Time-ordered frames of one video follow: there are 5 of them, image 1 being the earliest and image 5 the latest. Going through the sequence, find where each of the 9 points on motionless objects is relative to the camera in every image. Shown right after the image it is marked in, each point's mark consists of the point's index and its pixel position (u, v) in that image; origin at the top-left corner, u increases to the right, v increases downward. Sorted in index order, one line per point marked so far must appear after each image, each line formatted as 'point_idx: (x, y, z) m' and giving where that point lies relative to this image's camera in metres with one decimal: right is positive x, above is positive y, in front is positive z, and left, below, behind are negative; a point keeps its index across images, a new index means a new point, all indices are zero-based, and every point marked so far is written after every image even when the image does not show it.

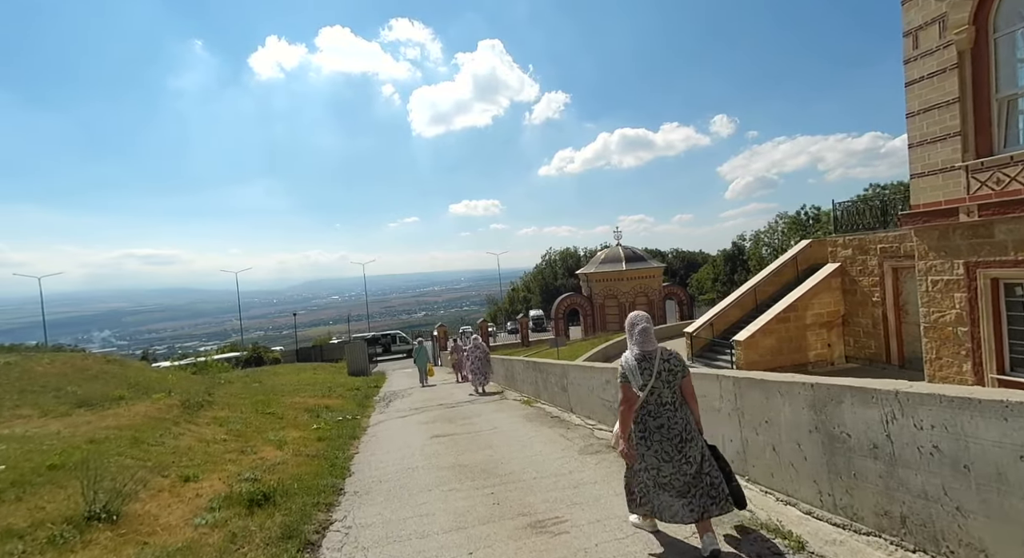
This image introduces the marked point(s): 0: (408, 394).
0: (-3.4, -3.9, +20.0) m
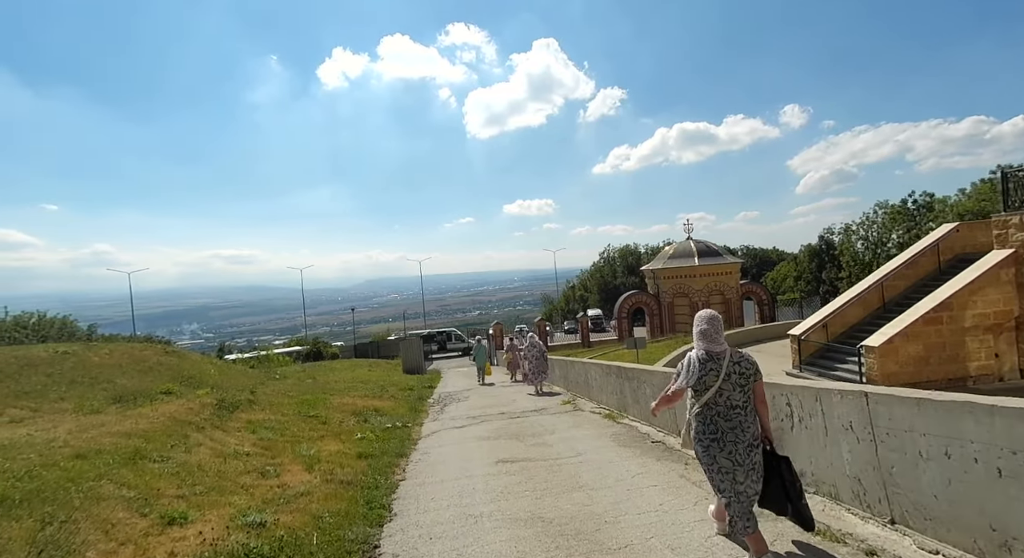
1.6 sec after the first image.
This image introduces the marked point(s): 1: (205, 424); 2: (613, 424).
0: (-1.4, -3.6, +18.3) m
1: (-5.2, -2.5, +10.3) m
2: (+1.4, -2.0, +8.4) m
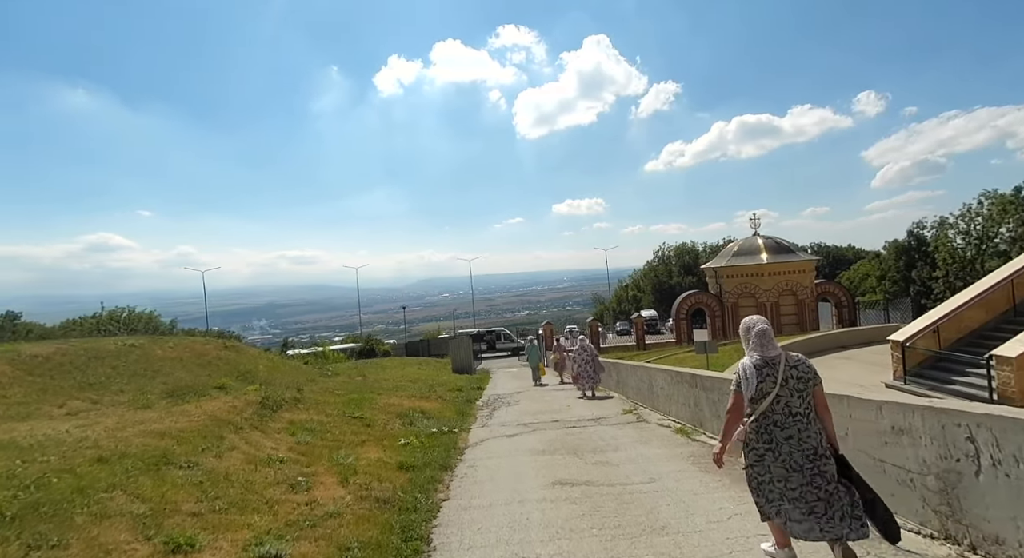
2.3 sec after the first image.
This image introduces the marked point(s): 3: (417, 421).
0: (+0.1, -3.6, +17.4) m
1: (-4.3, -2.4, +9.8) m
2: (+2.1, -2.0, +7.3) m
3: (-2.1, -3.1, +13.0) m
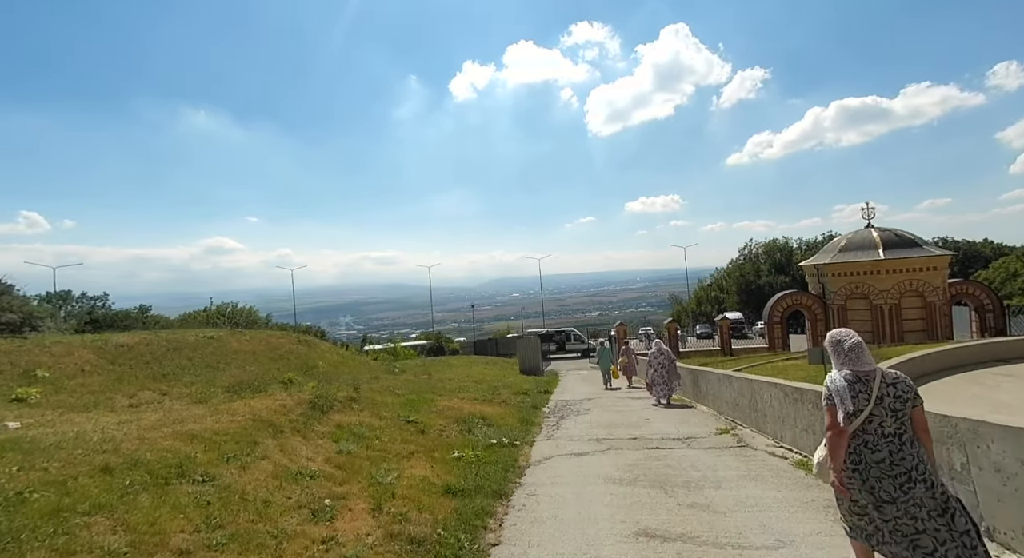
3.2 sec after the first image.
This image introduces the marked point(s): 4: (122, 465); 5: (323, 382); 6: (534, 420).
0: (+2.0, -3.5, +16.0) m
1: (-3.3, -2.2, +8.9) m
2: (+2.8, -1.9, +5.7) m
3: (-0.7, -3.0, +11.9) m
4: (-3.9, -1.8, +5.7) m
5: (-4.9, -2.7, +15.7) m
6: (+0.5, -3.2, +13.8) m
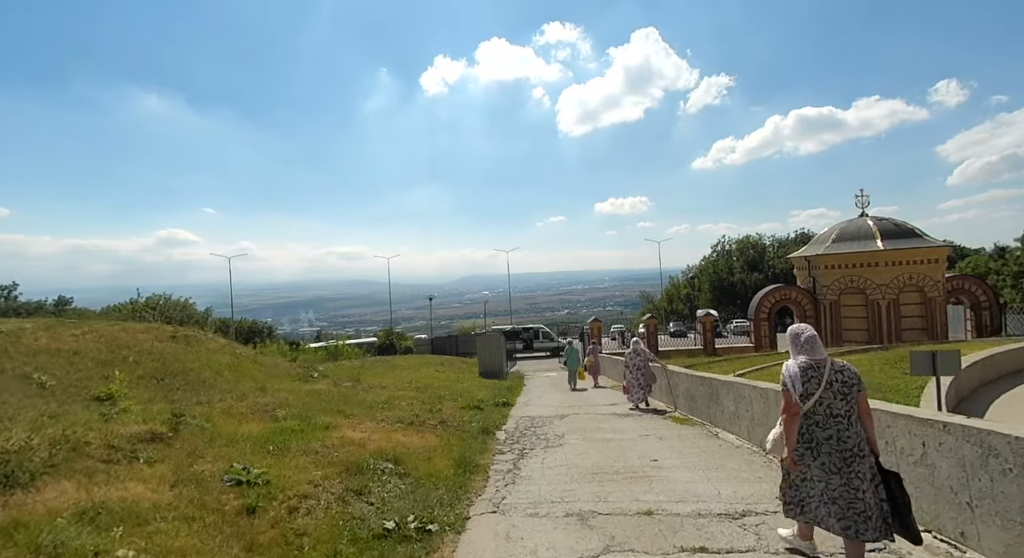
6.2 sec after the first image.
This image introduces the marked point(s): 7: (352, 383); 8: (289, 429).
0: (+0.9, -2.9, +11.0) m
1: (-4.0, -1.6, +3.7) m
2: (+2.2, -1.4, +0.8) m
3: (-1.6, -2.4, +6.7) m
4: (-4.4, -1.2, +0.4) m
5: (-6.0, -2.1, +10.3) m
6: (-0.5, -2.7, +8.8) m
7: (-4.9, -3.2, +18.3) m
8: (-3.5, -2.4, +9.6) m
